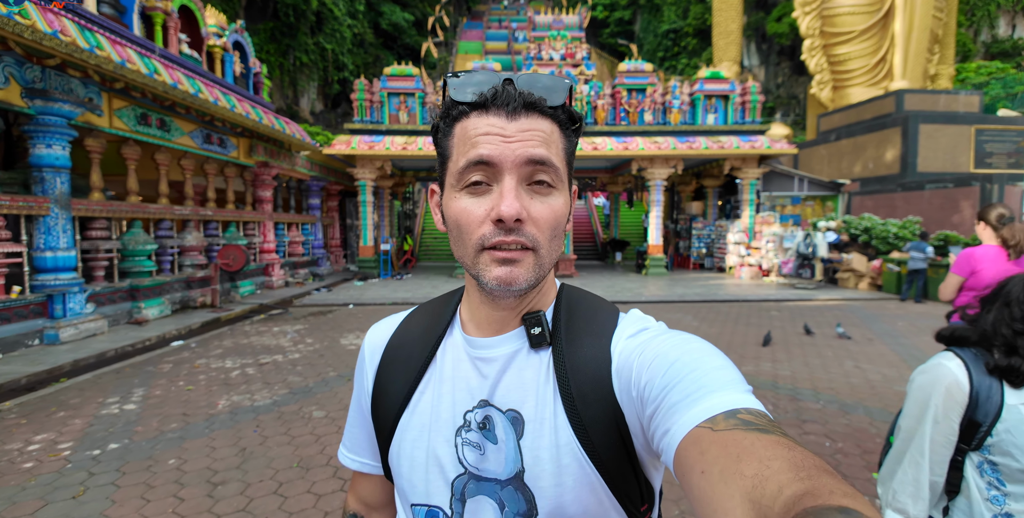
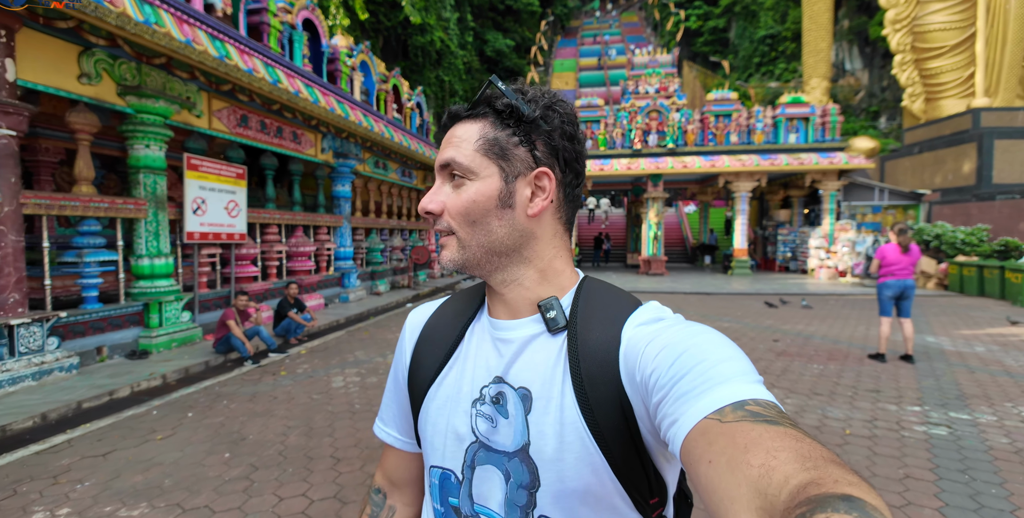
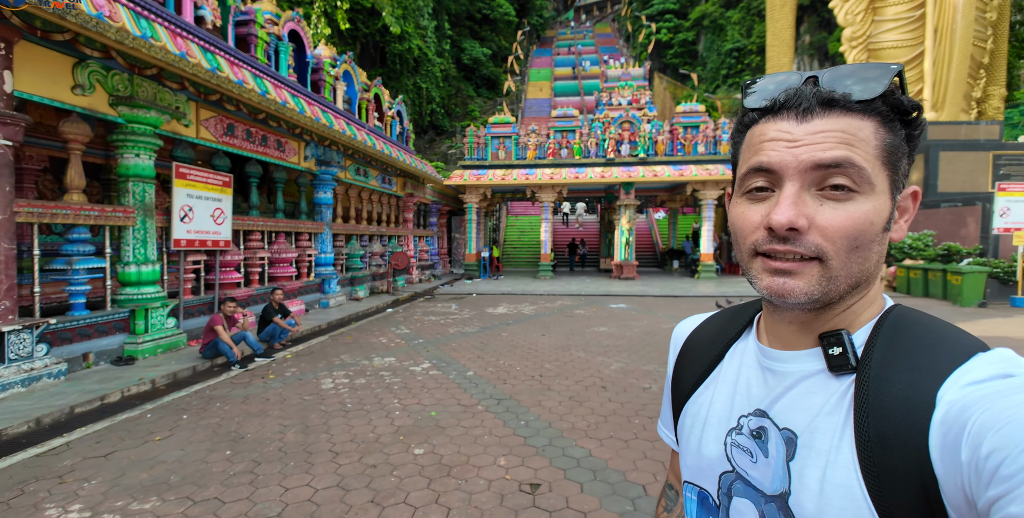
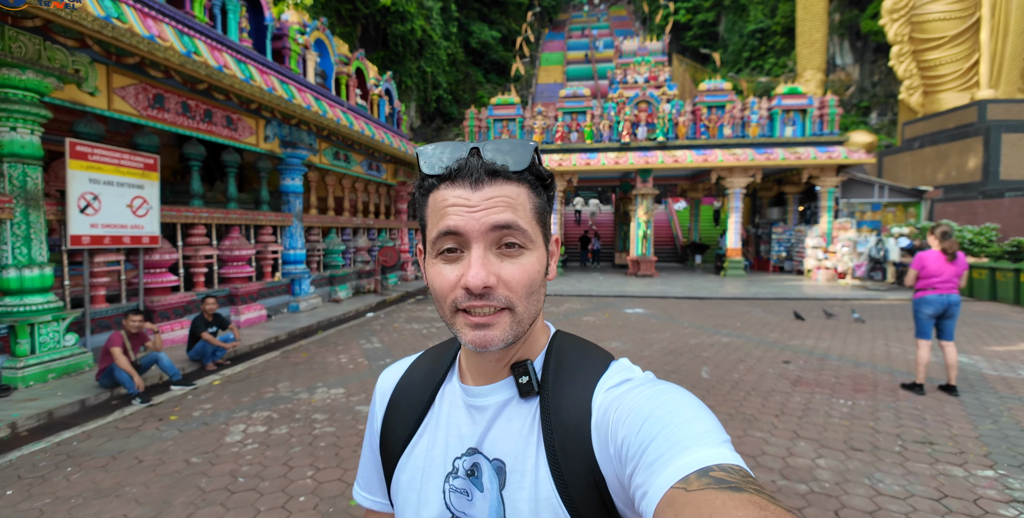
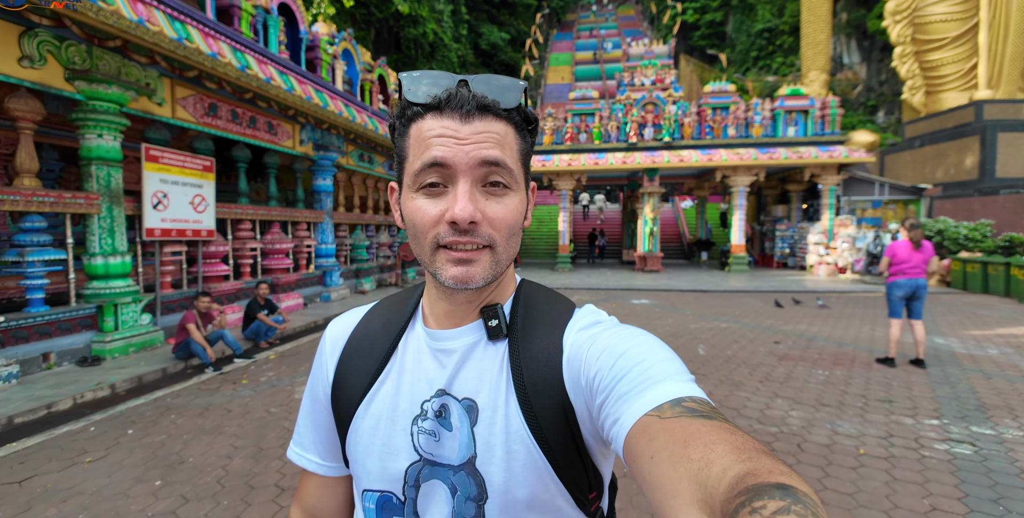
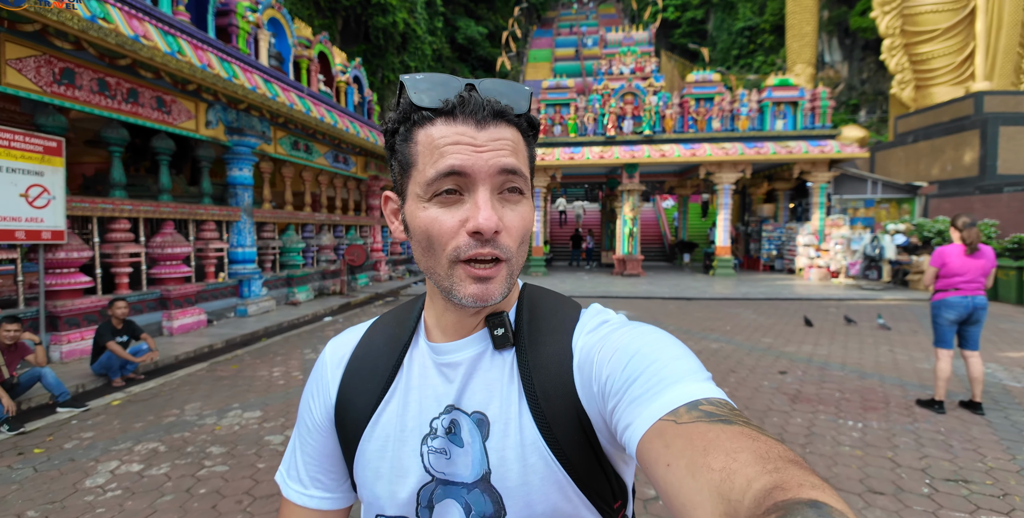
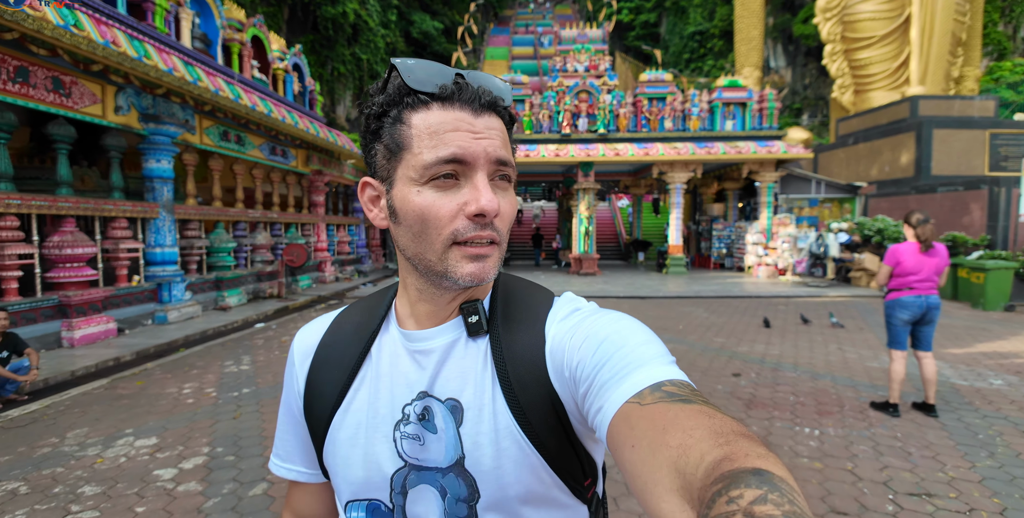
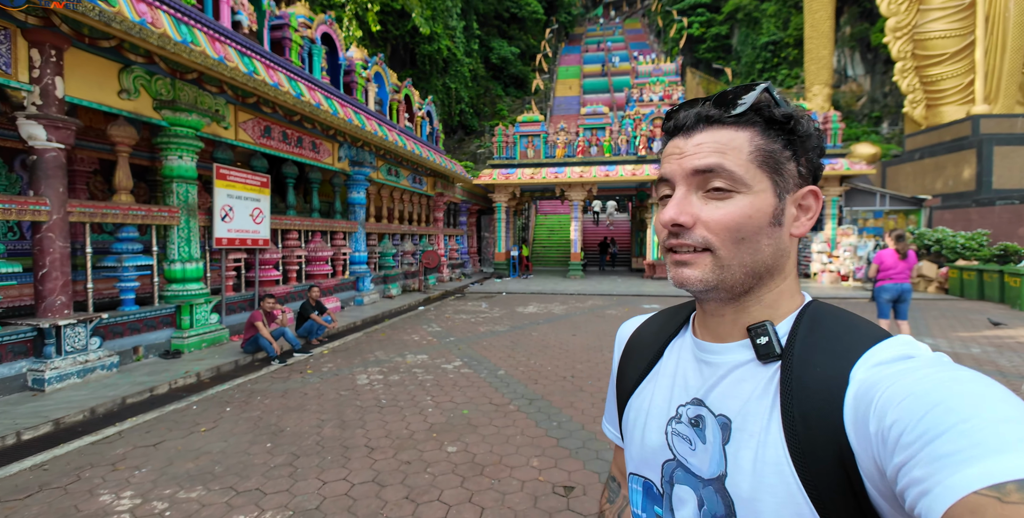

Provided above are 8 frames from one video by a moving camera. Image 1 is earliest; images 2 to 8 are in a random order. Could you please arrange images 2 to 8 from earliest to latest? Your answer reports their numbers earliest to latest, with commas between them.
7, 6, 4, 5, 2, 8, 3
